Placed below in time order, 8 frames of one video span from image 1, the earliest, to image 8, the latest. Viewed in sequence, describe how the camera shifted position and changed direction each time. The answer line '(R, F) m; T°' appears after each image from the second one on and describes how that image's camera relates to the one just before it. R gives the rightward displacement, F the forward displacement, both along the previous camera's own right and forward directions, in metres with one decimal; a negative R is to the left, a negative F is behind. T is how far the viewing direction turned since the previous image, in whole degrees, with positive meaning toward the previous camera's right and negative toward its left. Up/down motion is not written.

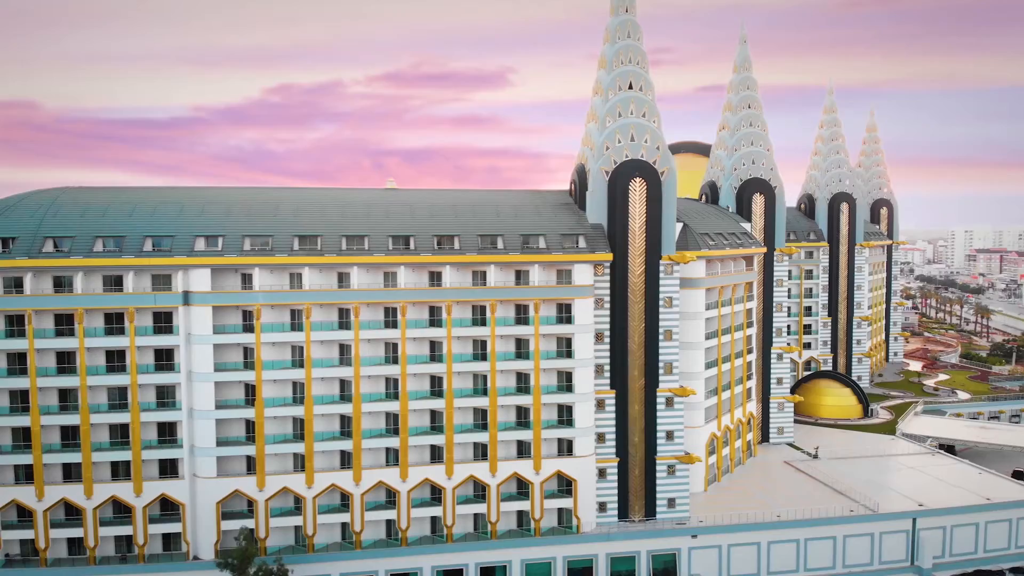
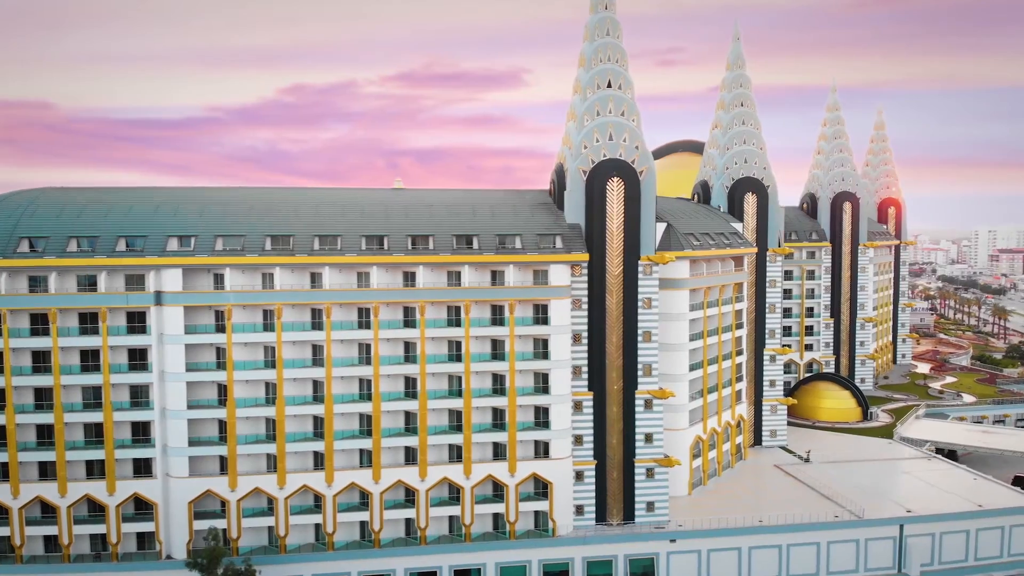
(+2.9, +0.5) m; -2°
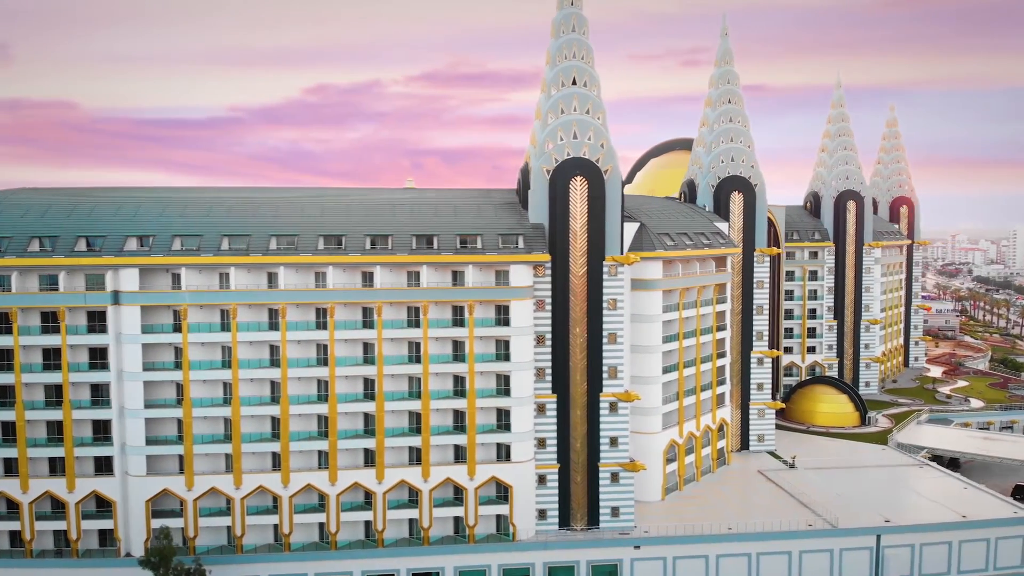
(+4.6, +0.8) m; -3°
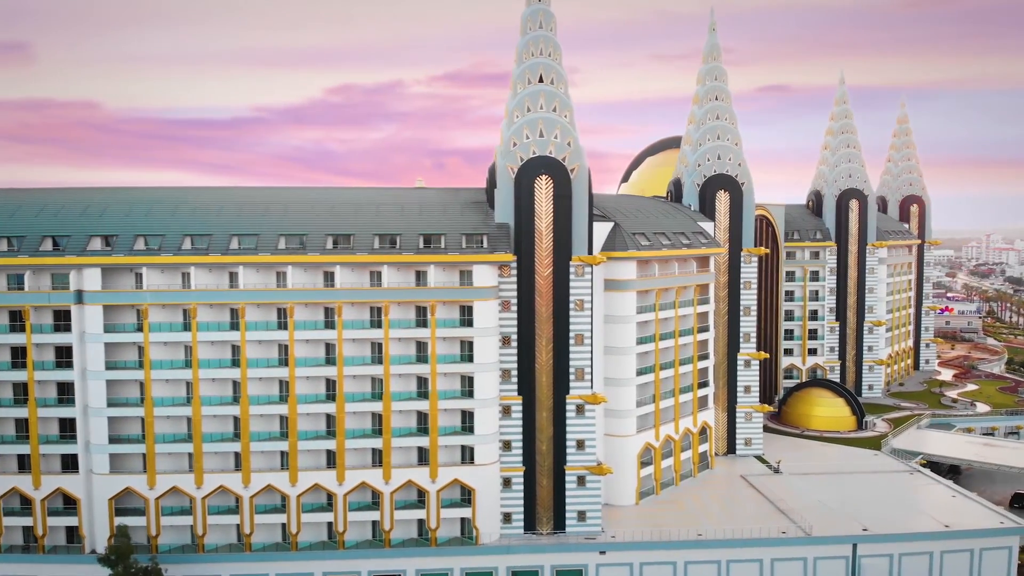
(+4.1, +0.7) m; -2°
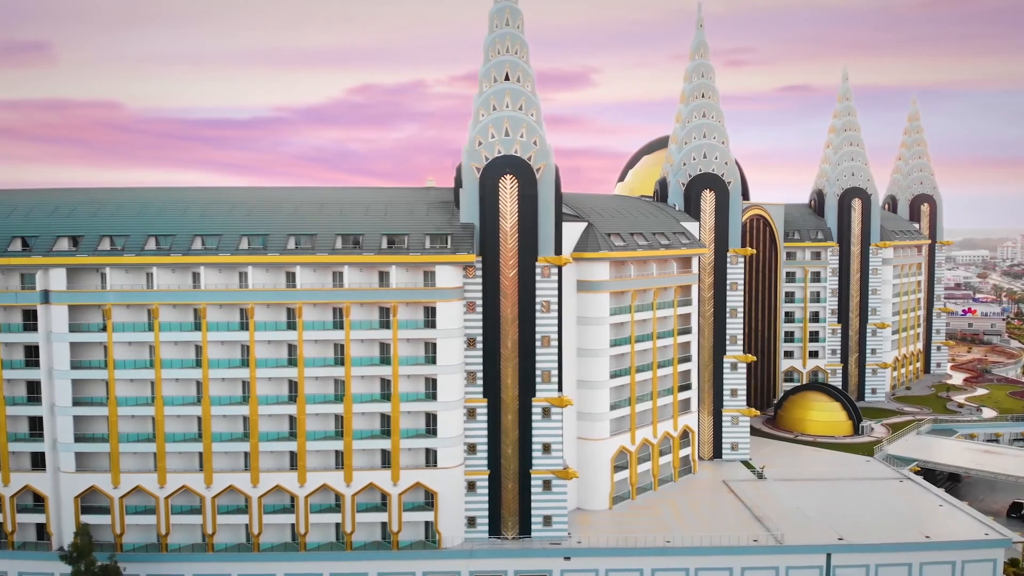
(+4.1, +0.7) m; -2°
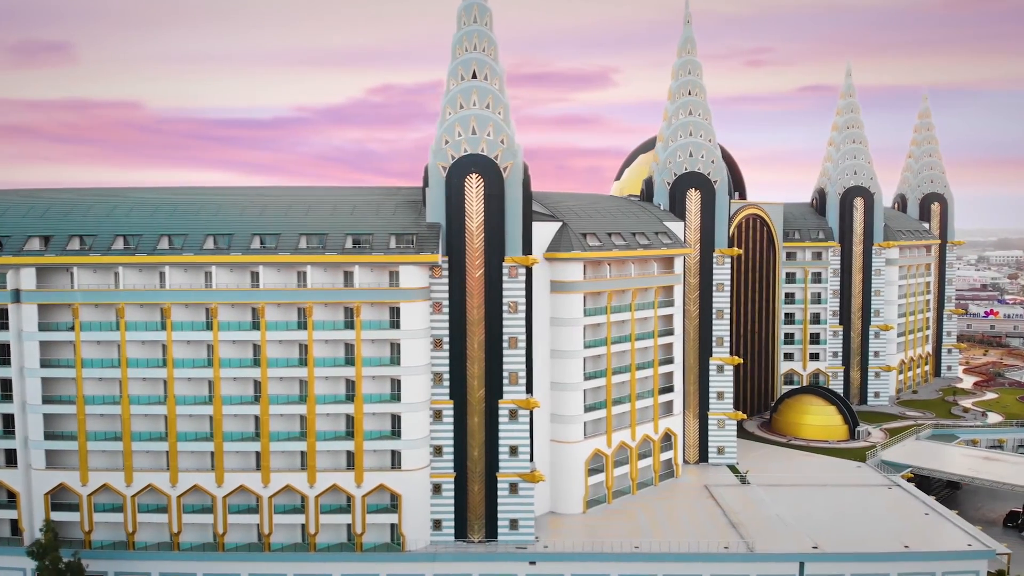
(+3.8, +0.6) m; -2°
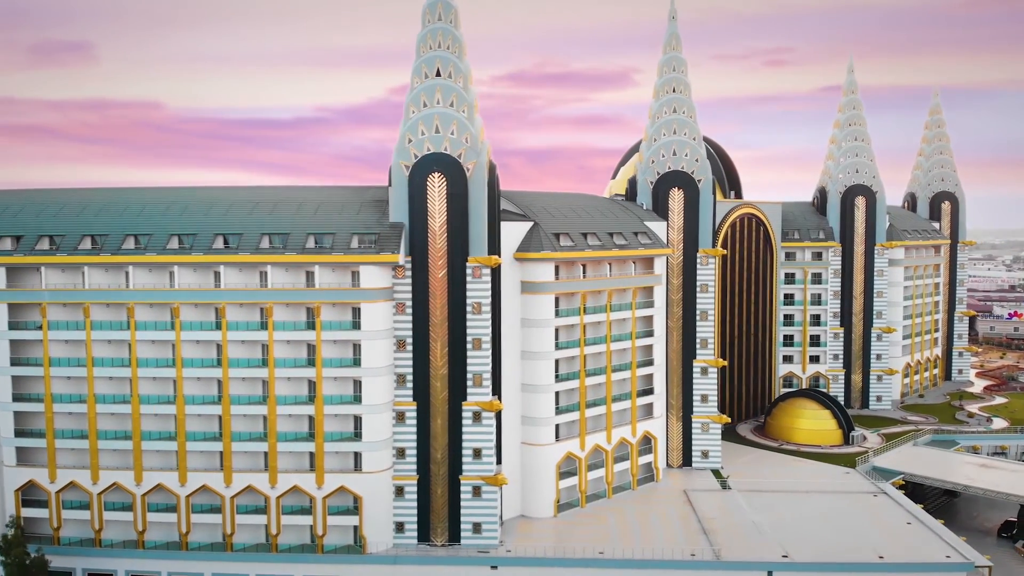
(+4.1, +0.7) m; -2°
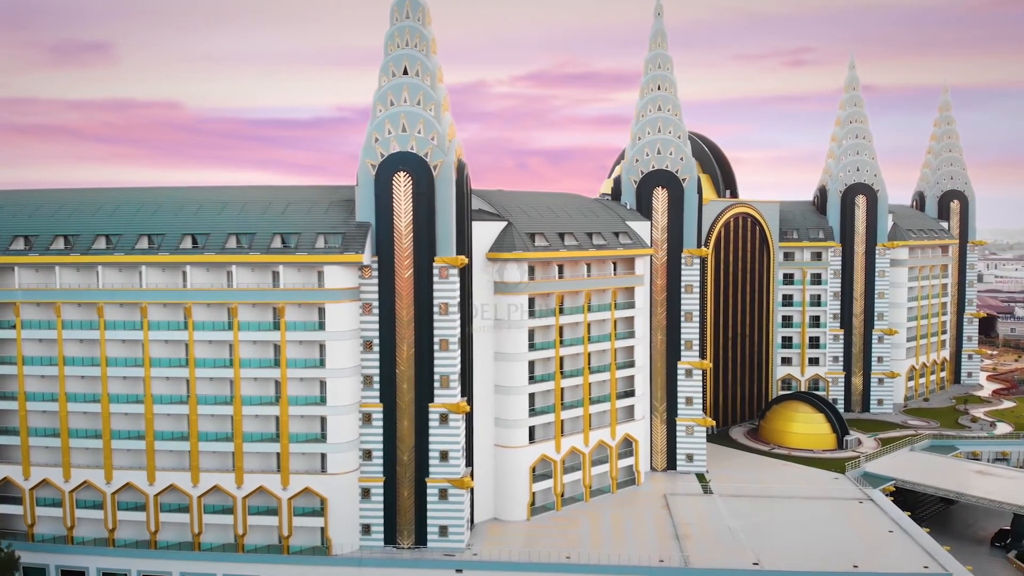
(+3.6, +0.6) m; -2°
